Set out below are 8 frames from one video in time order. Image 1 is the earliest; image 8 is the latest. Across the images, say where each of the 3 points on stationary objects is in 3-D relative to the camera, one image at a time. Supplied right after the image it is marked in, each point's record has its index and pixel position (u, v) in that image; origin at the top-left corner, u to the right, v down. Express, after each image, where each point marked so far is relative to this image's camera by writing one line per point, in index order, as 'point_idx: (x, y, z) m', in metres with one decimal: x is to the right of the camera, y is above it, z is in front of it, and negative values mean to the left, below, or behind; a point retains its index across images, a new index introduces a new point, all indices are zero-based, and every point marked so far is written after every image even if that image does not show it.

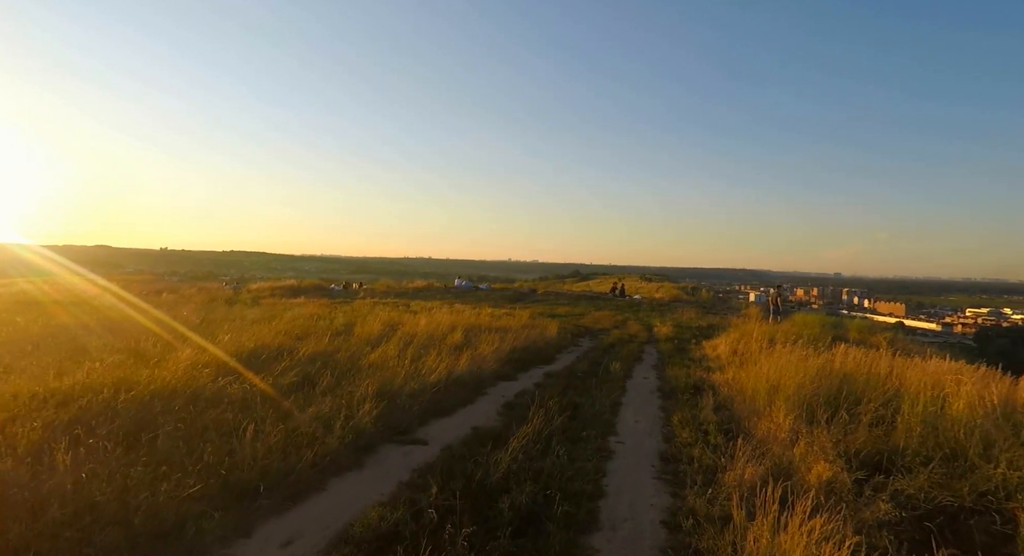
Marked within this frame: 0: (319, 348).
0: (-4.2, -1.6, +12.3) m
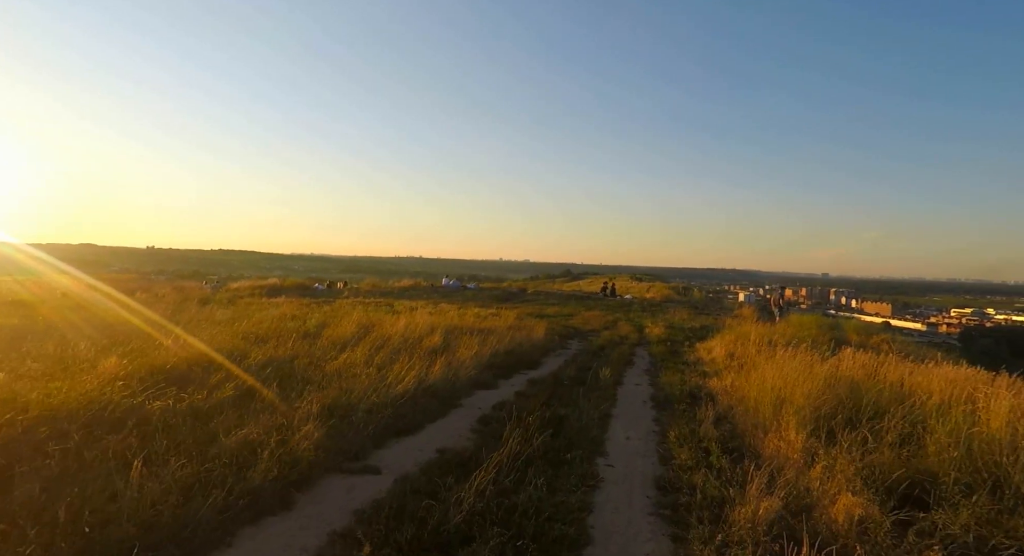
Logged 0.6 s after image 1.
0: (-4.7, -1.5, +11.2) m
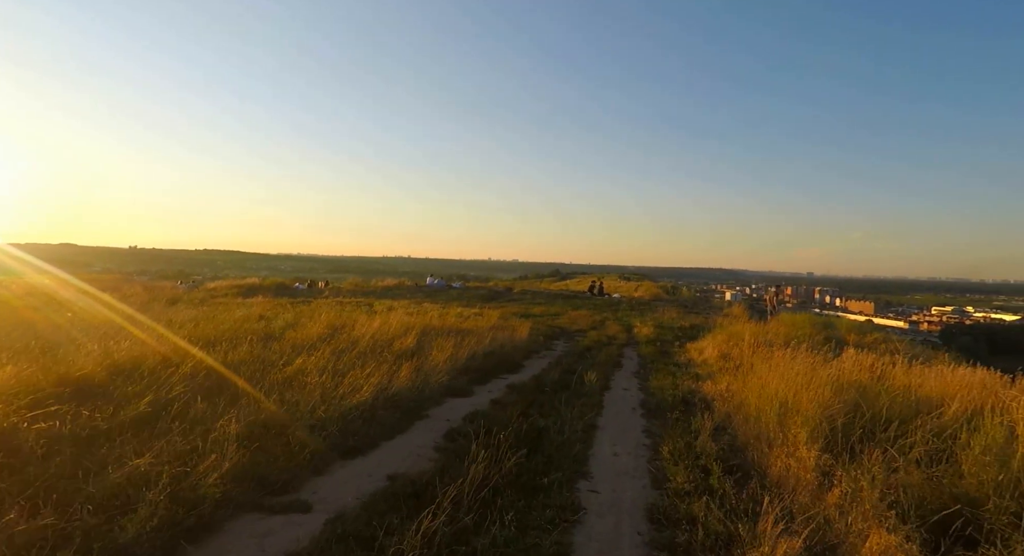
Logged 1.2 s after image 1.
0: (-5.1, -1.4, +10.0) m
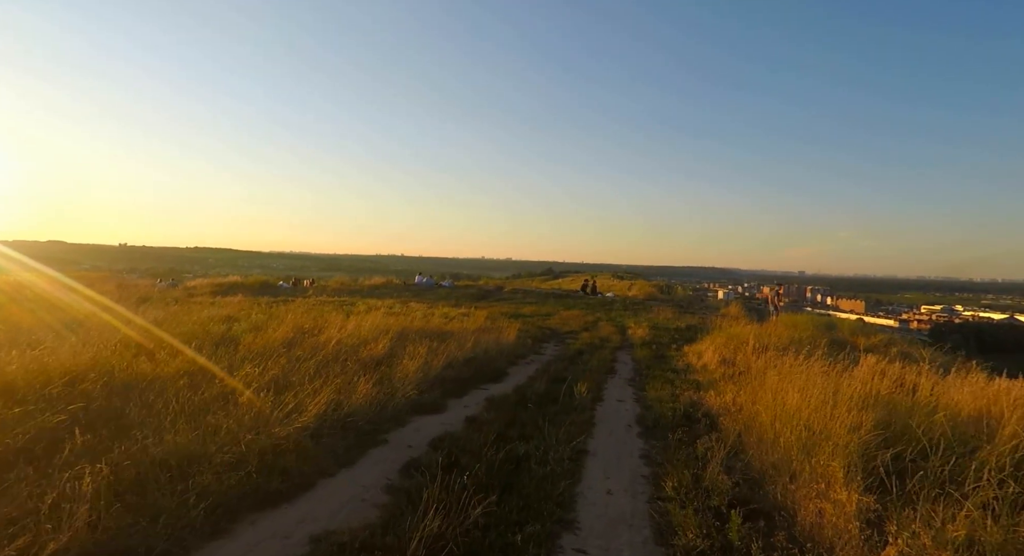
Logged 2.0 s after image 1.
0: (-5.5, -1.4, +8.6) m
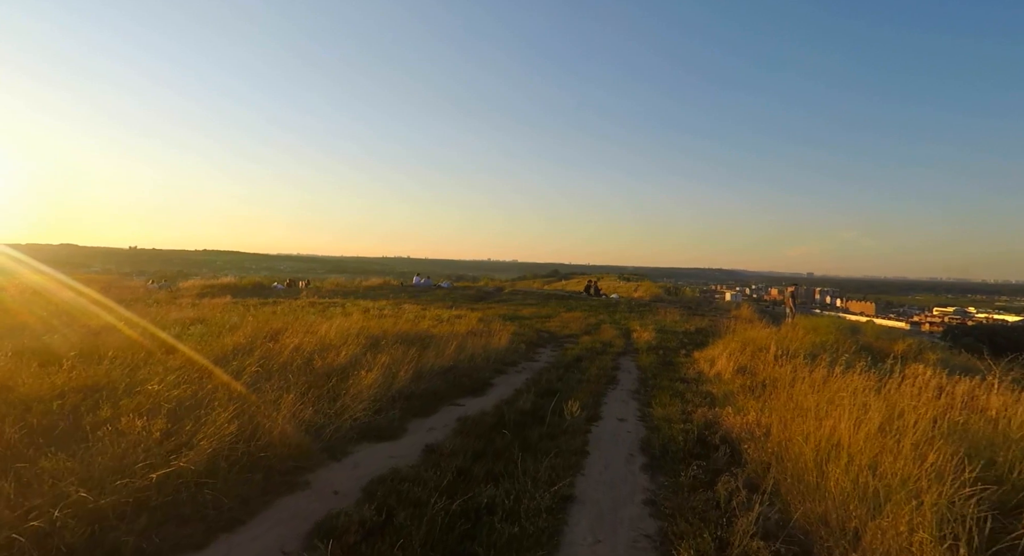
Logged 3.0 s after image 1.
0: (-5.8, -1.3, +6.9) m
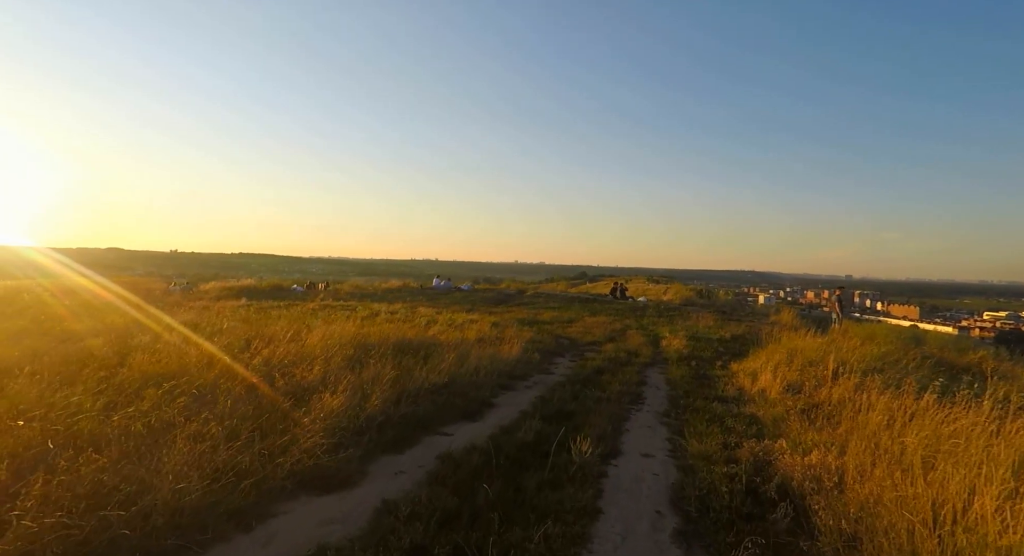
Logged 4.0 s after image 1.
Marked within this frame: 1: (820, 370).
0: (-6.0, -1.4, +5.4) m
1: (+7.3, -2.1, +13.1) m
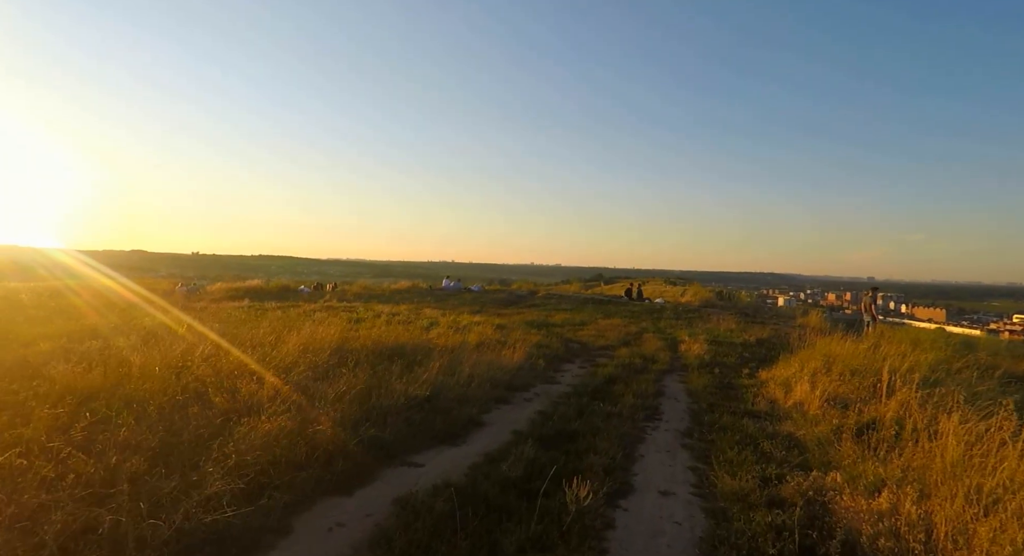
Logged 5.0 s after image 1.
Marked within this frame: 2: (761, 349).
0: (-6.2, -1.3, +4.0) m
1: (+7.2, -2.0, +11.3) m
2: (+8.6, -2.5, +19.2) m
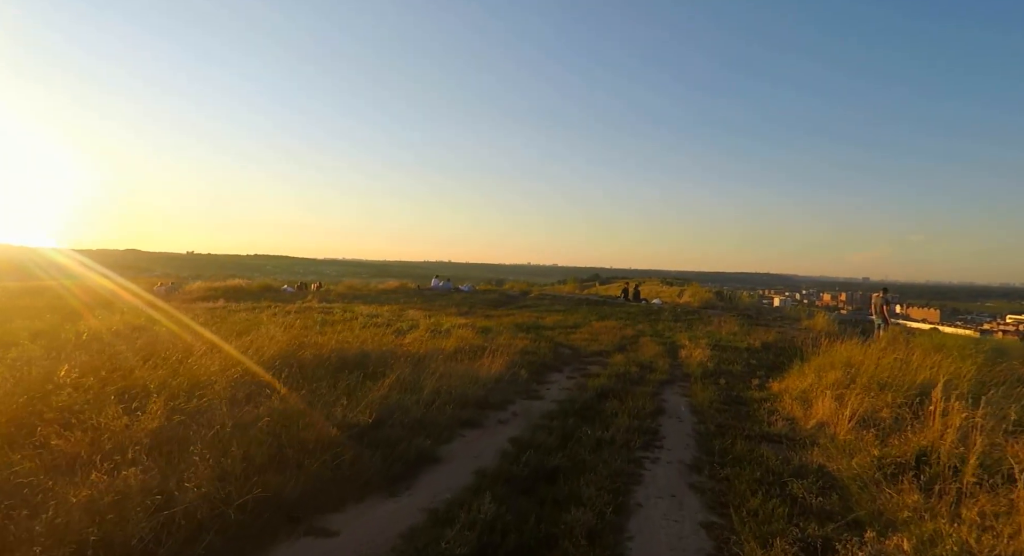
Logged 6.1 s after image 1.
0: (-6.6, -1.2, +2.2) m
1: (+6.8, -2.0, +9.6) m
2: (+8.1, -2.5, +17.5) m
